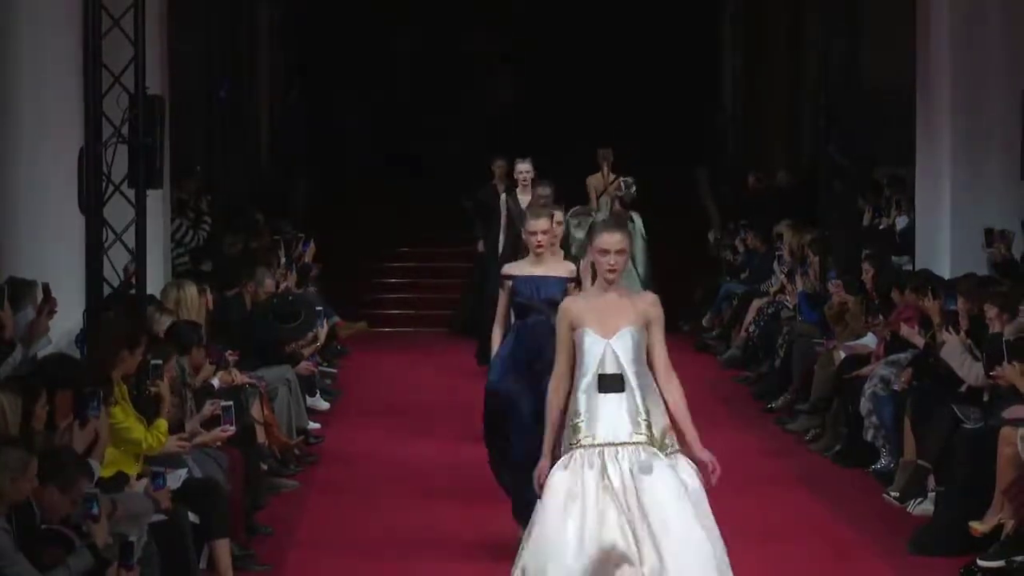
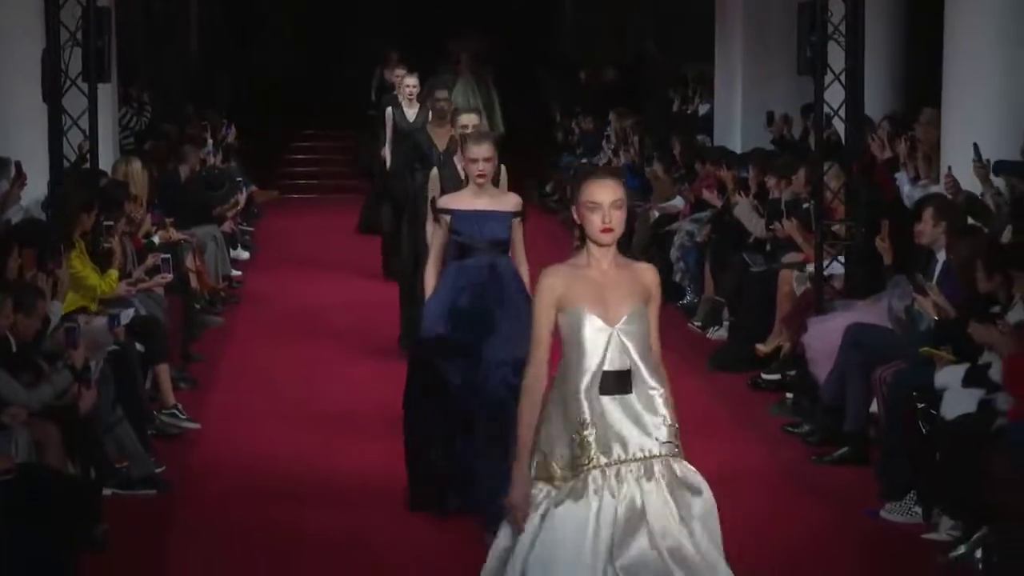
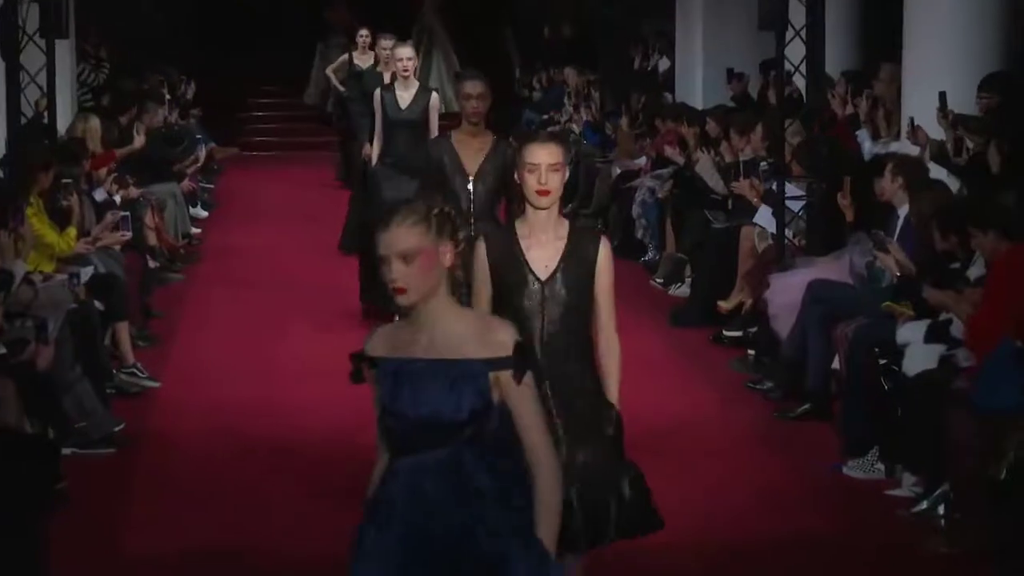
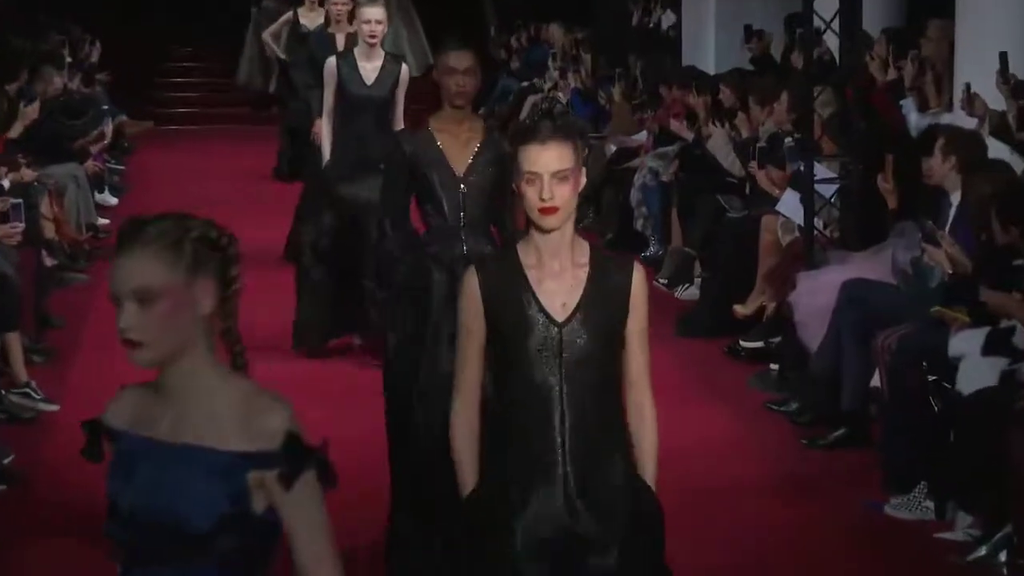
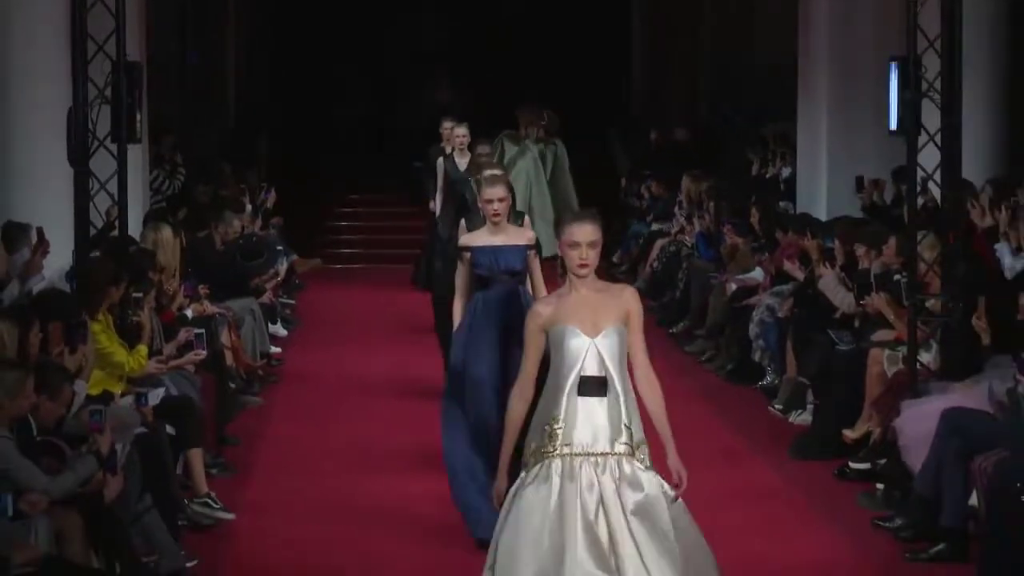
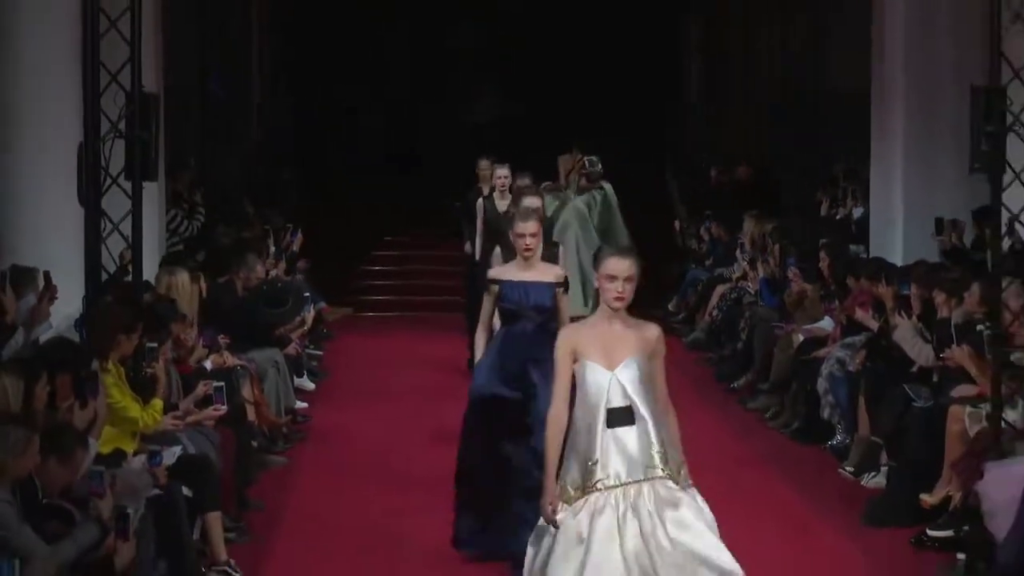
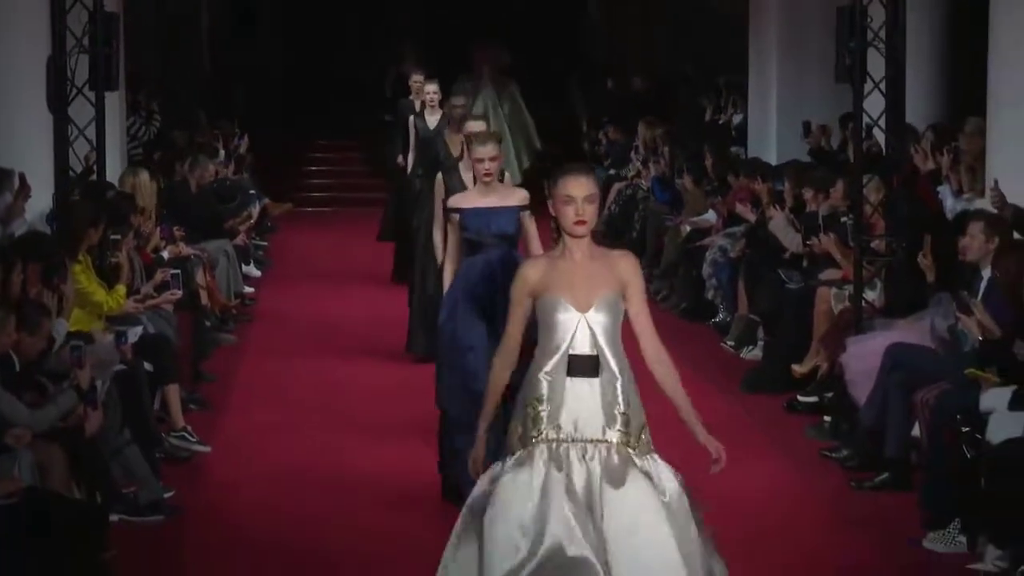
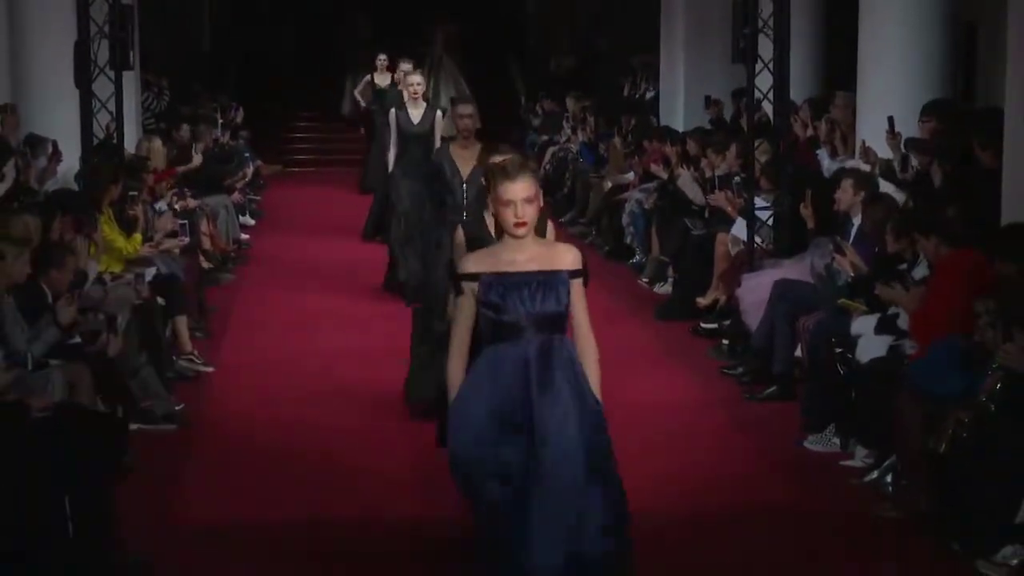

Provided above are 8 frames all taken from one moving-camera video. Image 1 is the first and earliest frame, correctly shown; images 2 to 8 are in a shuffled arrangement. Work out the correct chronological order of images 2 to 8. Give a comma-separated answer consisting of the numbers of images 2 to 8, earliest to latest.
6, 5, 7, 2, 8, 3, 4
